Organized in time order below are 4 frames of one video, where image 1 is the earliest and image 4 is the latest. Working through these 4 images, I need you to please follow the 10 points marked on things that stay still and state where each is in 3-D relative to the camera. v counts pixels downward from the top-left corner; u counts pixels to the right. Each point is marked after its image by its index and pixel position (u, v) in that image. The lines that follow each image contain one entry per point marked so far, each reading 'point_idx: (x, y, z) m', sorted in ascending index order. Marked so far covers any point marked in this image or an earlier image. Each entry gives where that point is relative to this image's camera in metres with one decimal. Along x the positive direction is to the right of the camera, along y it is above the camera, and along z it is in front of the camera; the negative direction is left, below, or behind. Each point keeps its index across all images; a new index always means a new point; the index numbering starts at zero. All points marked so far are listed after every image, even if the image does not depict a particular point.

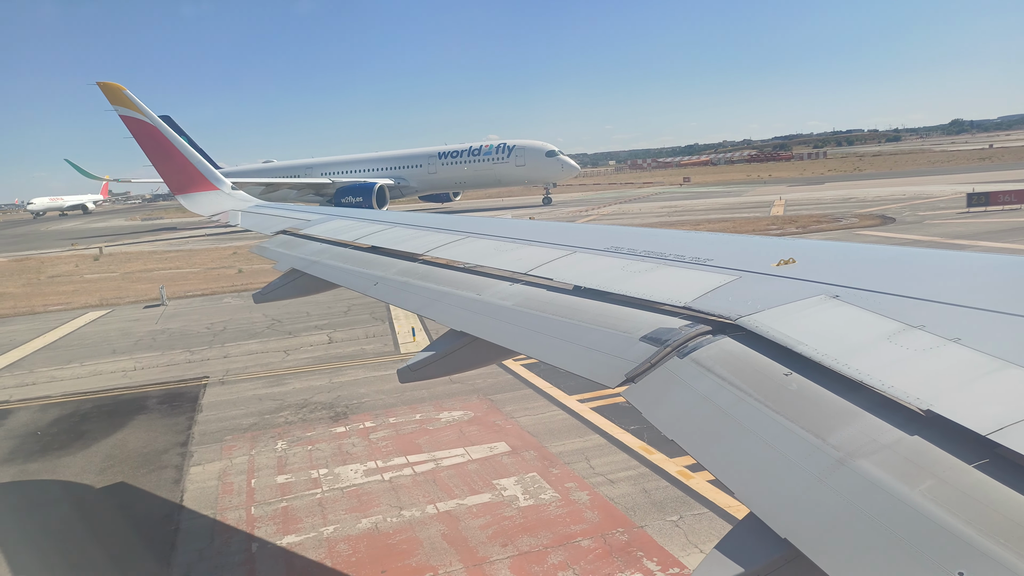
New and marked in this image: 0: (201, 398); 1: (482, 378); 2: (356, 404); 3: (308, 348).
0: (-5.4, -1.9, +10.3) m
1: (-0.6, -1.6, +10.3) m
2: (-2.6, -1.9, +9.7) m
3: (-4.3, -1.3, +12.6) m
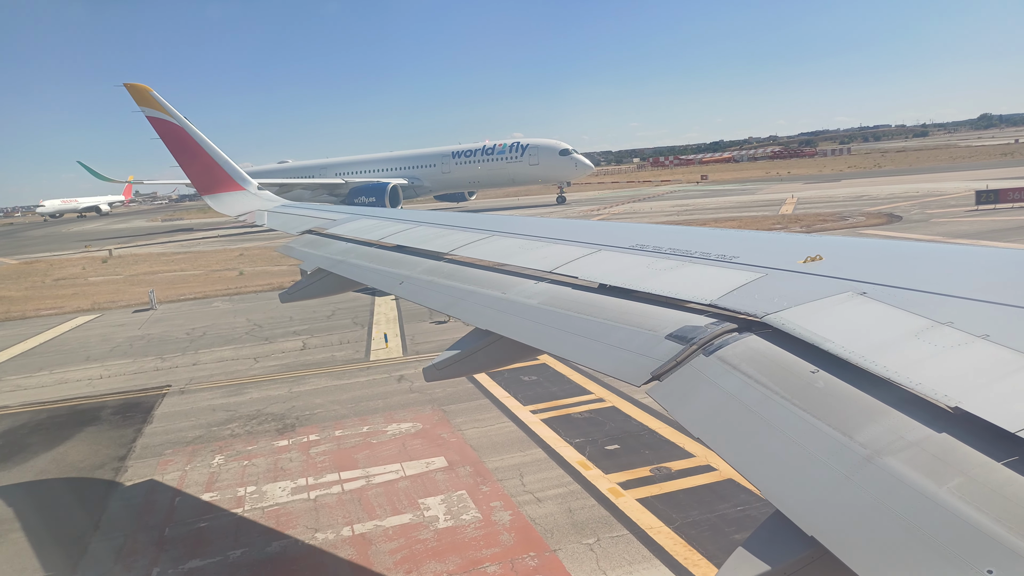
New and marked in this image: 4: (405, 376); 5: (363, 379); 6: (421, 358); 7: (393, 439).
0: (-6.0, -2.0, +10.1) m
1: (-1.3, -1.7, +10.1) m
2: (-3.2, -2.0, +9.5) m
3: (-4.8, -1.4, +12.4) m
4: (-1.9, -1.5, +10.4) m
5: (-2.6, -1.6, +10.5) m
6: (-1.7, -1.3, +11.3) m
7: (-1.7, -2.2, +8.7) m
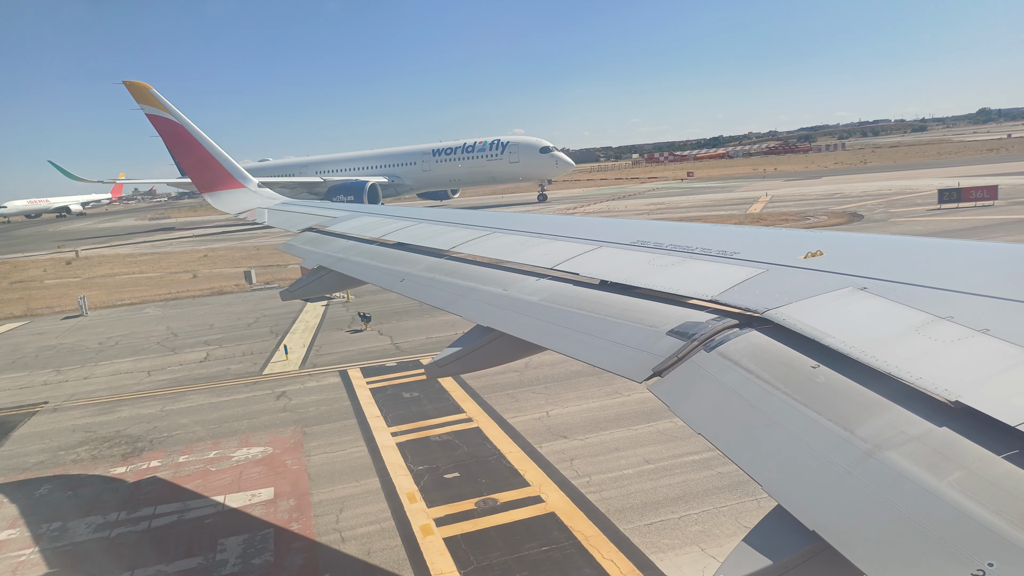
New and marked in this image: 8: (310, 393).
0: (-7.8, -2.3, +9.6) m
1: (-3.1, -1.9, +9.7) m
2: (-5.0, -2.2, +9.0) m
3: (-6.7, -1.6, +12.0) m
4: (-3.7, -1.7, +10.0) m
5: (-4.5, -1.8, +10.0) m
6: (-3.6, -1.5, +10.8) m
7: (-3.5, -2.4, +8.2) m
8: (-3.5, -1.8, +10.1) m
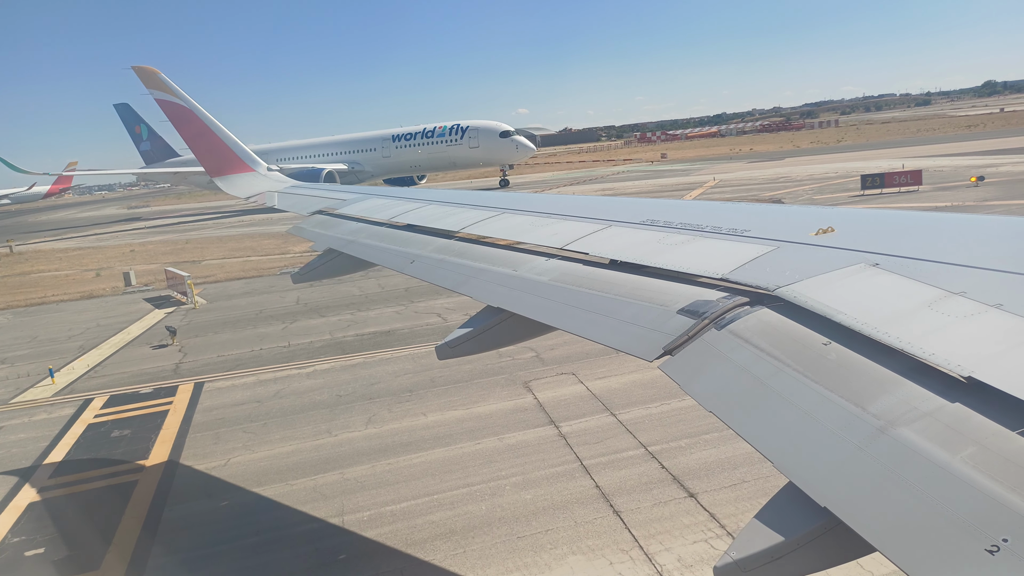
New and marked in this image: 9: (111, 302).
0: (-11.6, -2.7, +8.6) m
1: (-6.9, -2.2, +8.7) m
2: (-8.8, -2.6, +8.1) m
3: (-10.5, -1.9, +11.0) m
4: (-7.5, -2.1, +9.1) m
5: (-8.2, -2.2, +9.1) m
6: (-7.4, -1.9, +9.9) m
7: (-7.3, -2.8, +7.3) m
8: (-7.3, -2.1, +9.1) m
9: (-12.7, -0.4, +19.1) m
